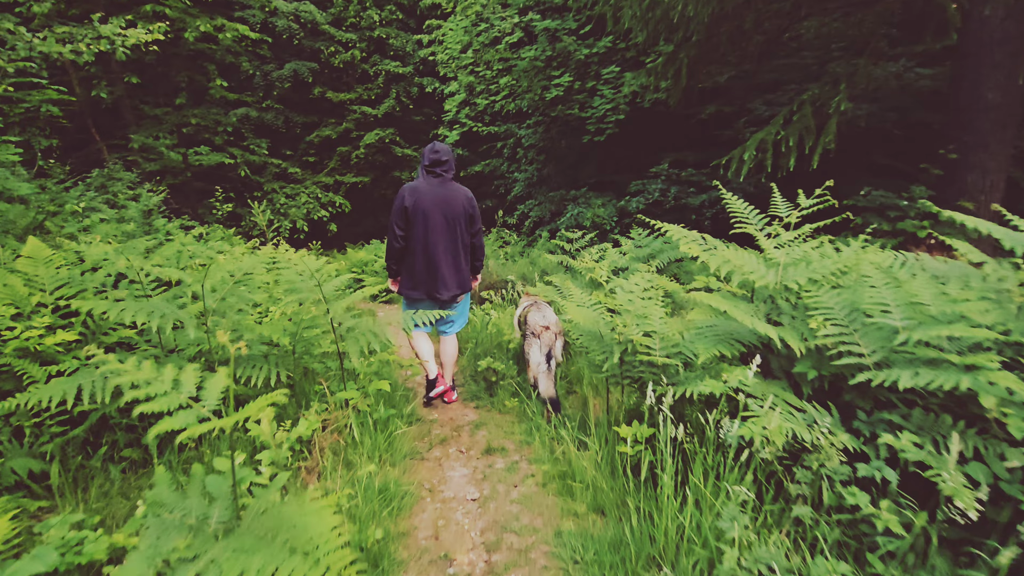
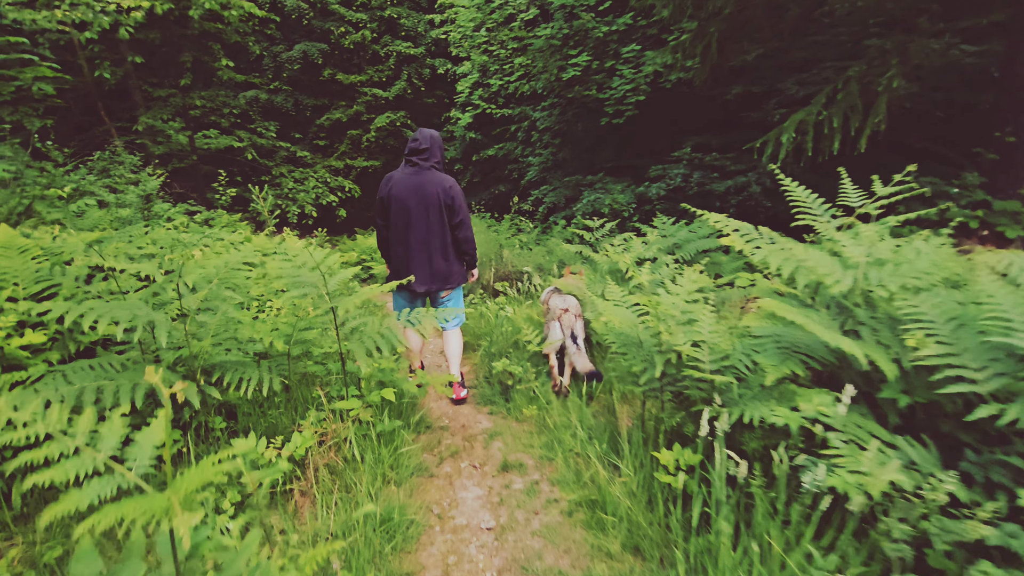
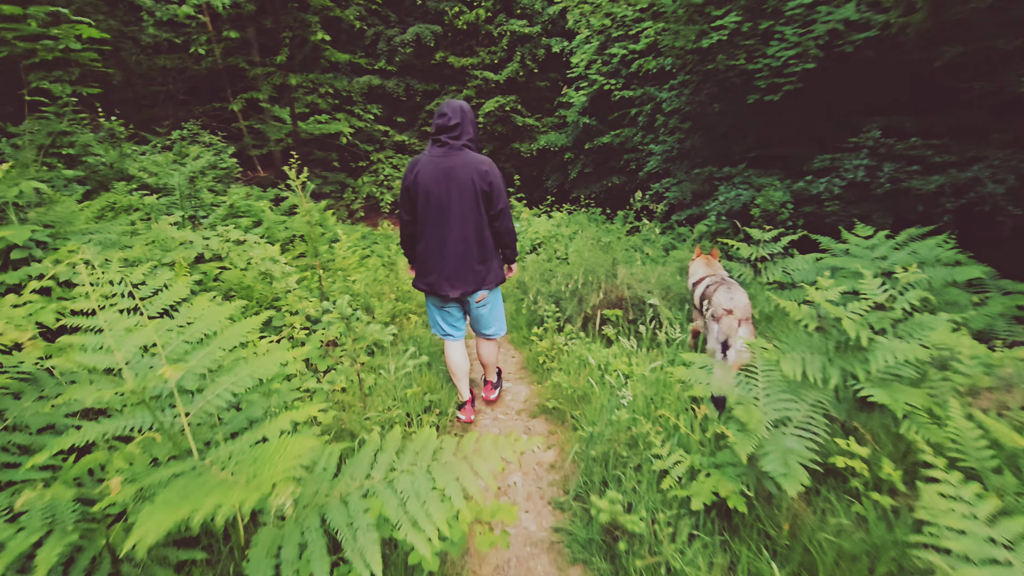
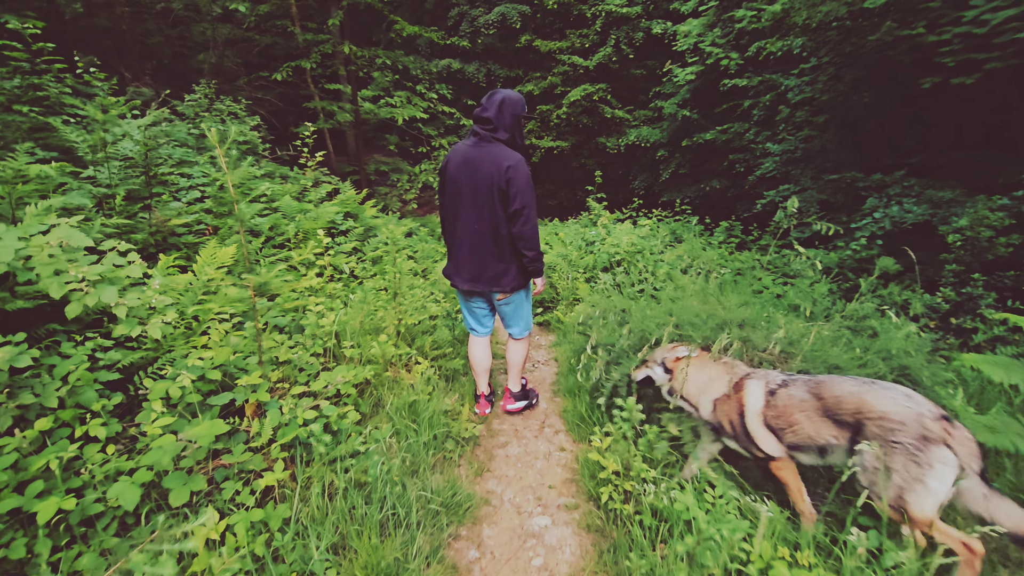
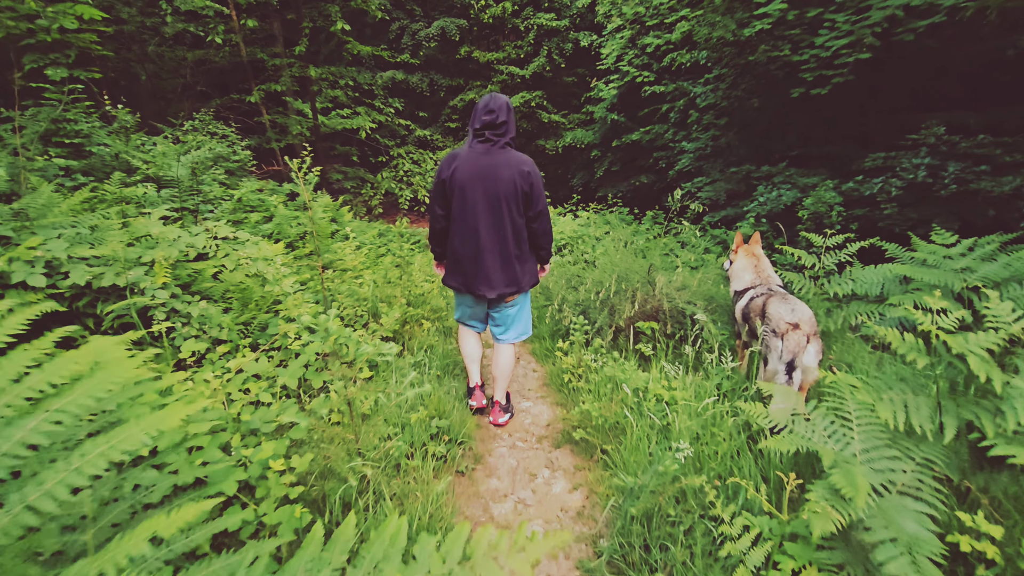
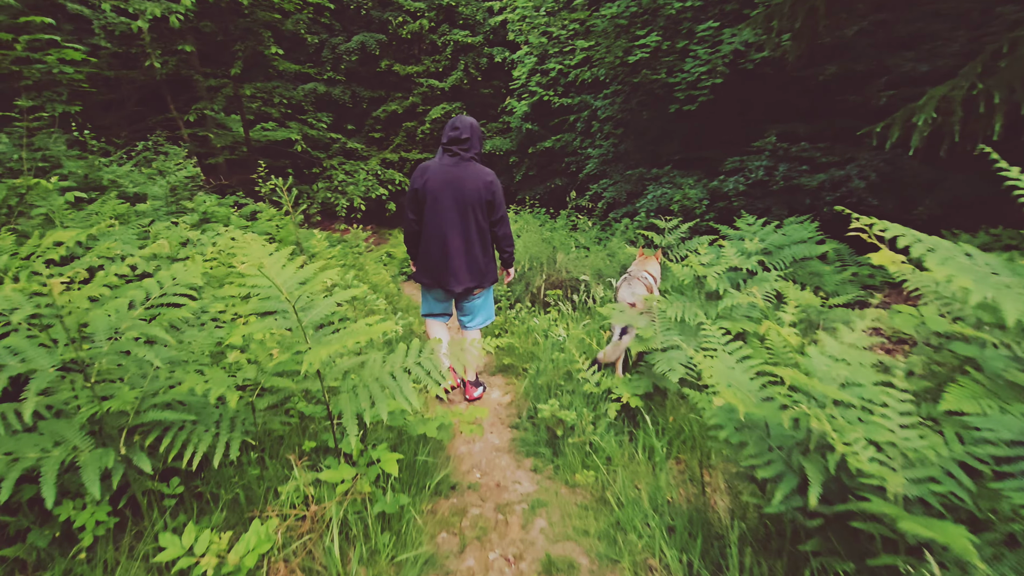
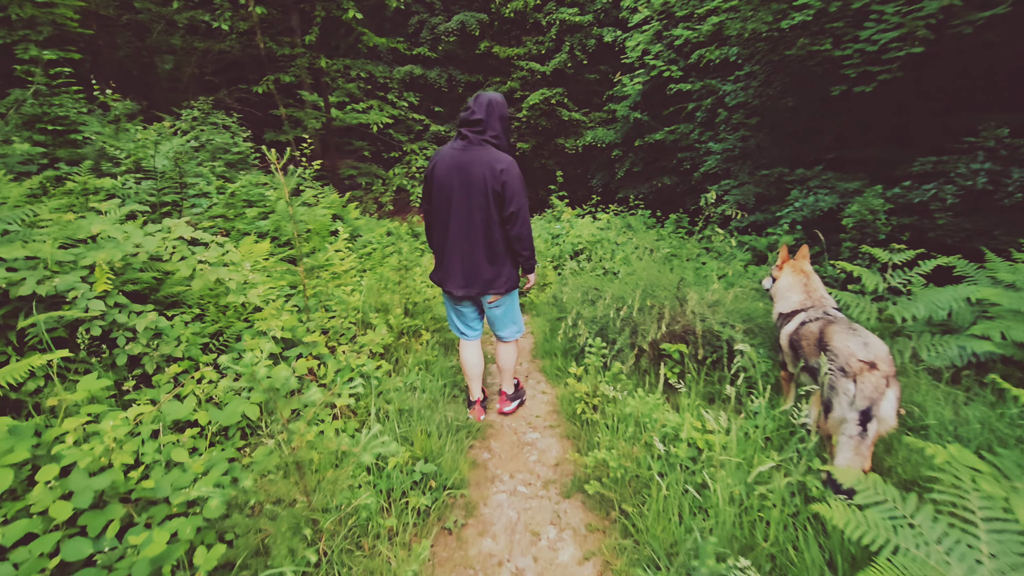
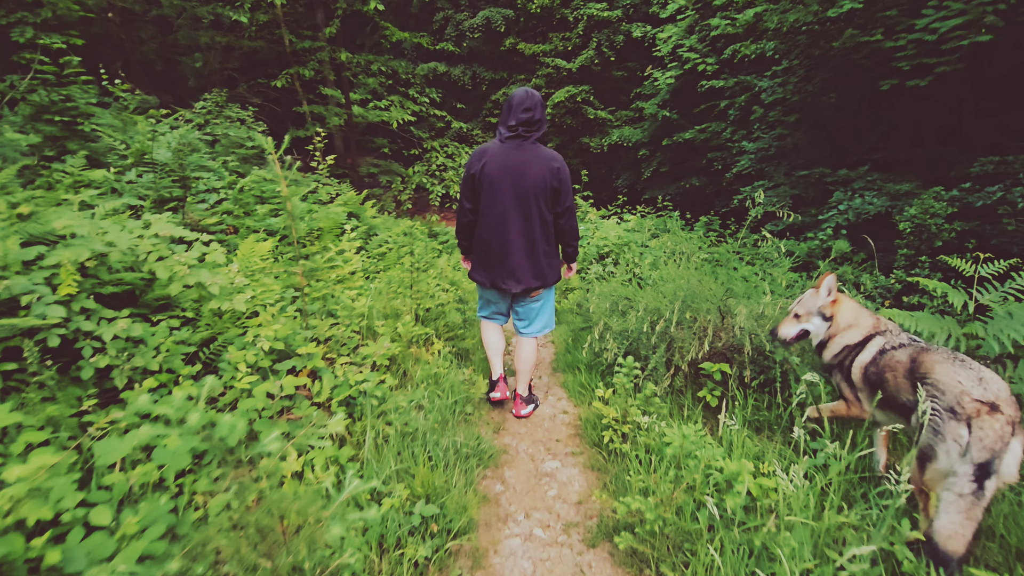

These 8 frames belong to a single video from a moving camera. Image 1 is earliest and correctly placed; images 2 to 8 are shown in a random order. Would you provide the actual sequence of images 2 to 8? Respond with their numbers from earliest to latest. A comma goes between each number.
2, 6, 3, 5, 7, 8, 4
